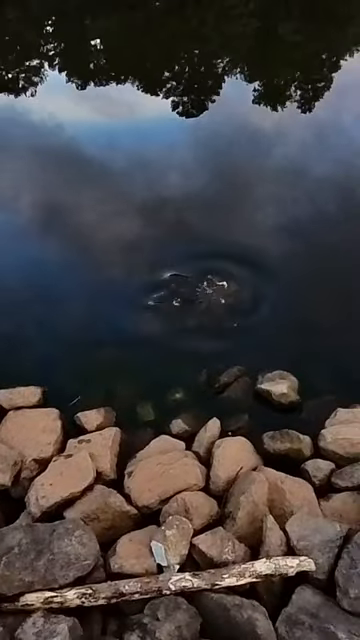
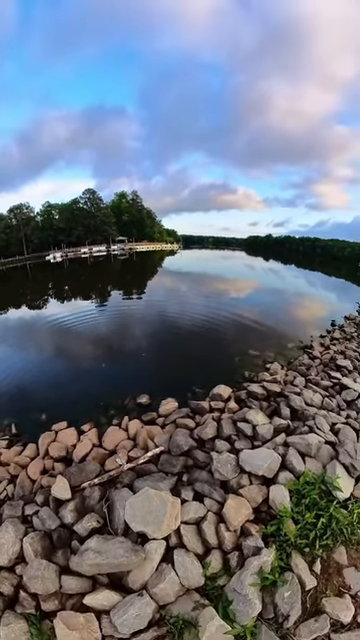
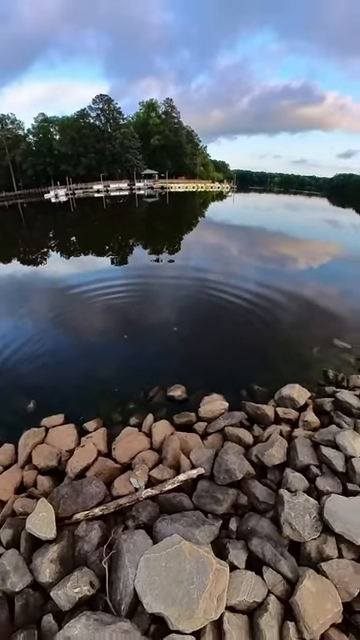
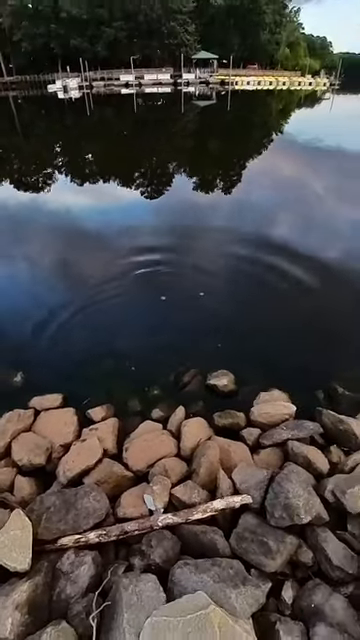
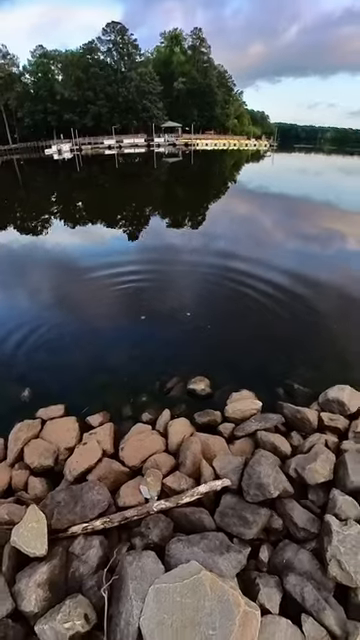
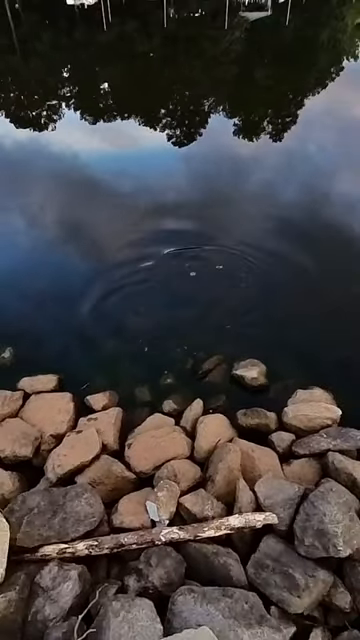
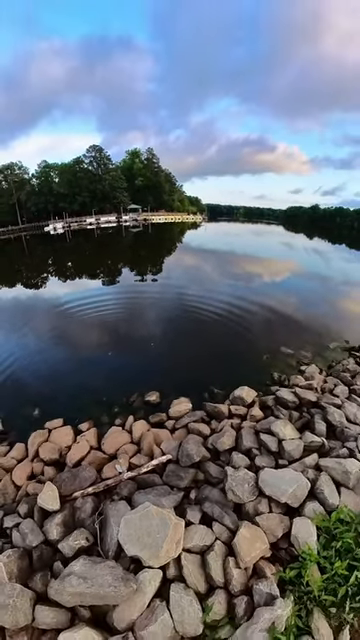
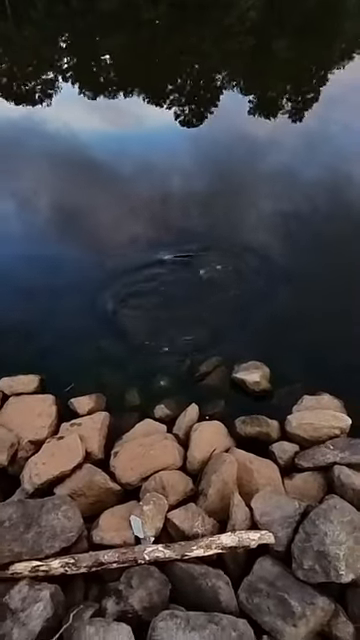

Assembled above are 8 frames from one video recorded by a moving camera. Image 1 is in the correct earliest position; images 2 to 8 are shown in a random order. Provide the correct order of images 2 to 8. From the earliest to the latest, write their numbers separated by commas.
8, 6, 4, 5, 3, 7, 2
